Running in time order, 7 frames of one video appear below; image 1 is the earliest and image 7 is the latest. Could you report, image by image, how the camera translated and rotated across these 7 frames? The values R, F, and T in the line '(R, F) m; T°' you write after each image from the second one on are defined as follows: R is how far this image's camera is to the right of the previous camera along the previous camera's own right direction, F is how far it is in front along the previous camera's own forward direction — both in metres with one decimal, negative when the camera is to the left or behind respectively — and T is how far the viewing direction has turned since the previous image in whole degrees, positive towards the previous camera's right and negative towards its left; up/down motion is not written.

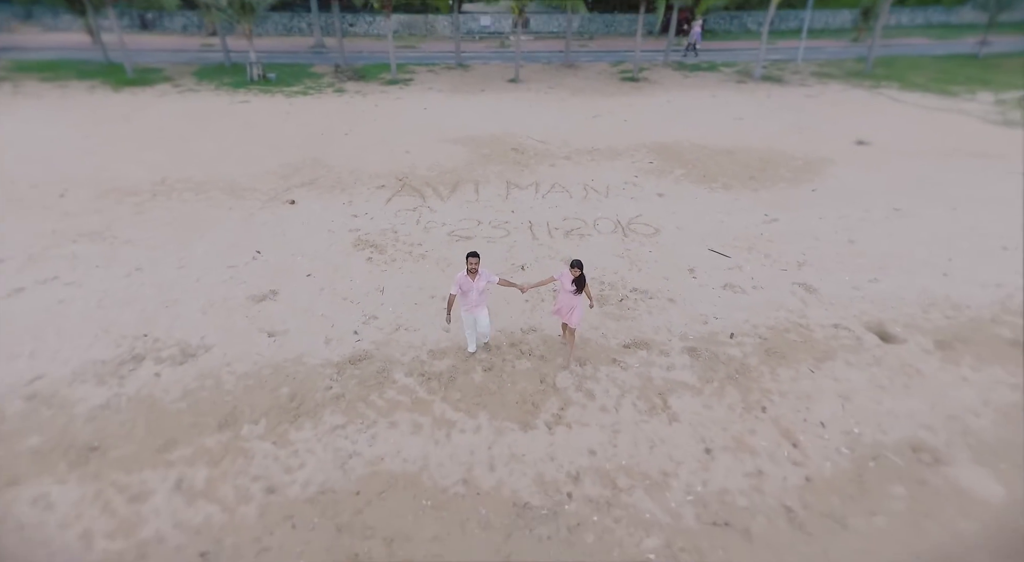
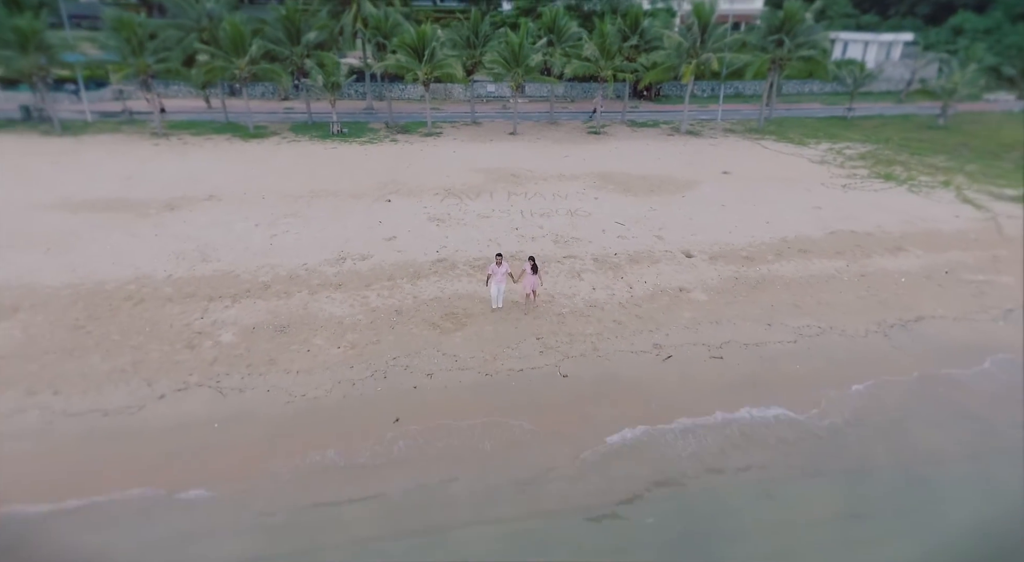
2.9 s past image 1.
(0.0, -7.2) m; 0°
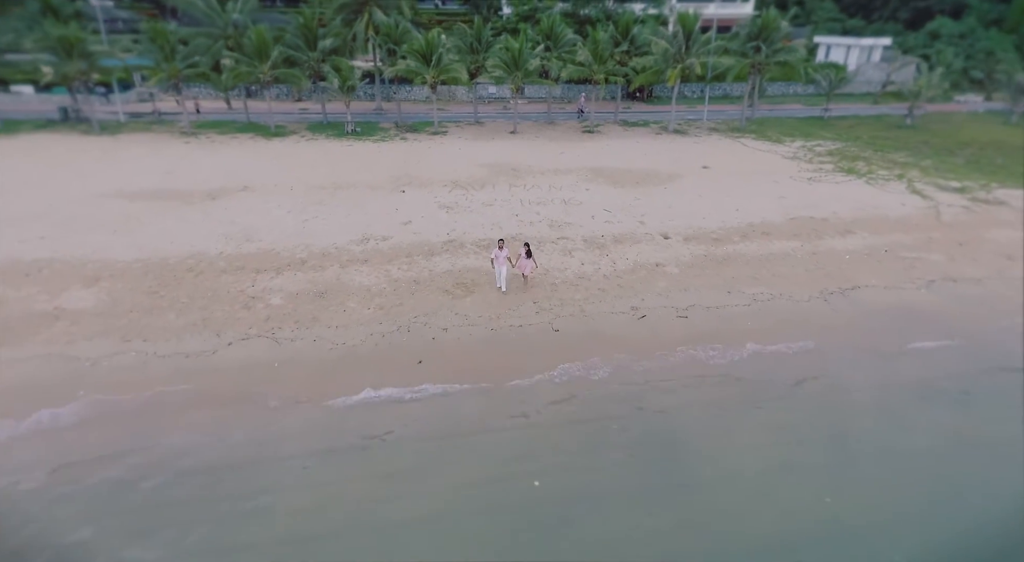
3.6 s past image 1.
(0.0, -2.1) m; 0°
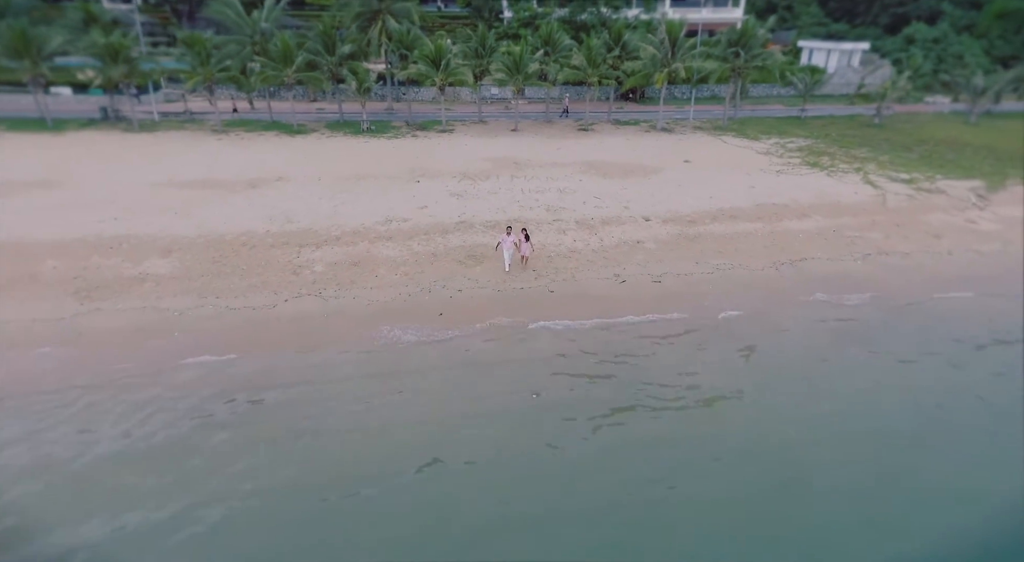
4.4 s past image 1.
(-0.1, -2.5) m; 0°
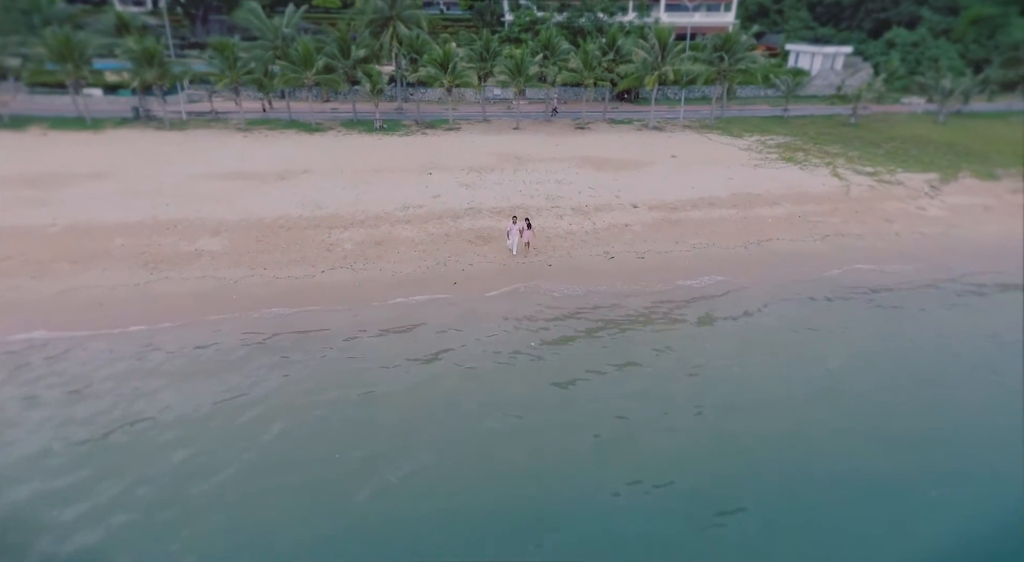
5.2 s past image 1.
(-0.1, -2.3) m; 0°
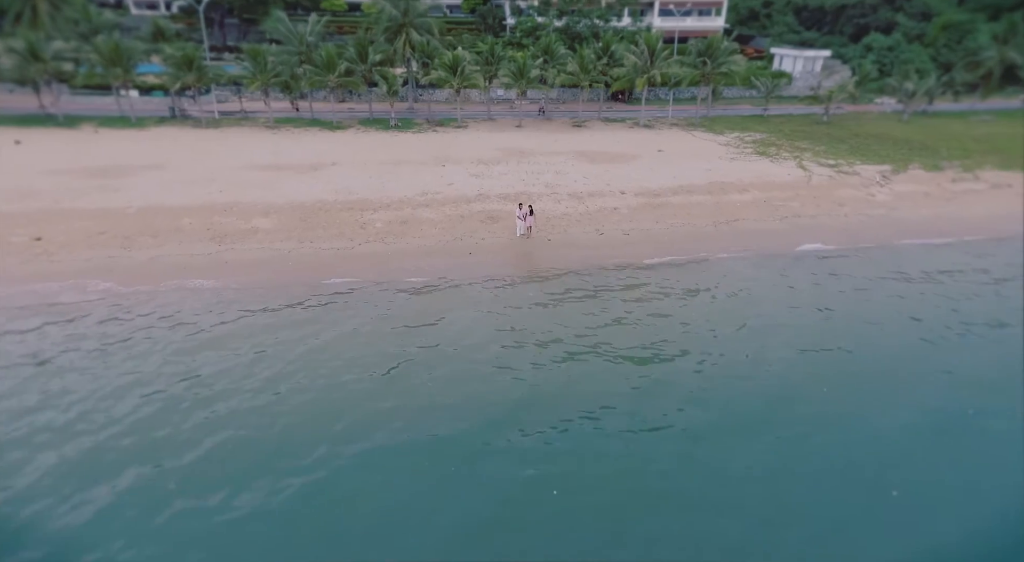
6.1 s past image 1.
(-0.2, -3.1) m; 0°
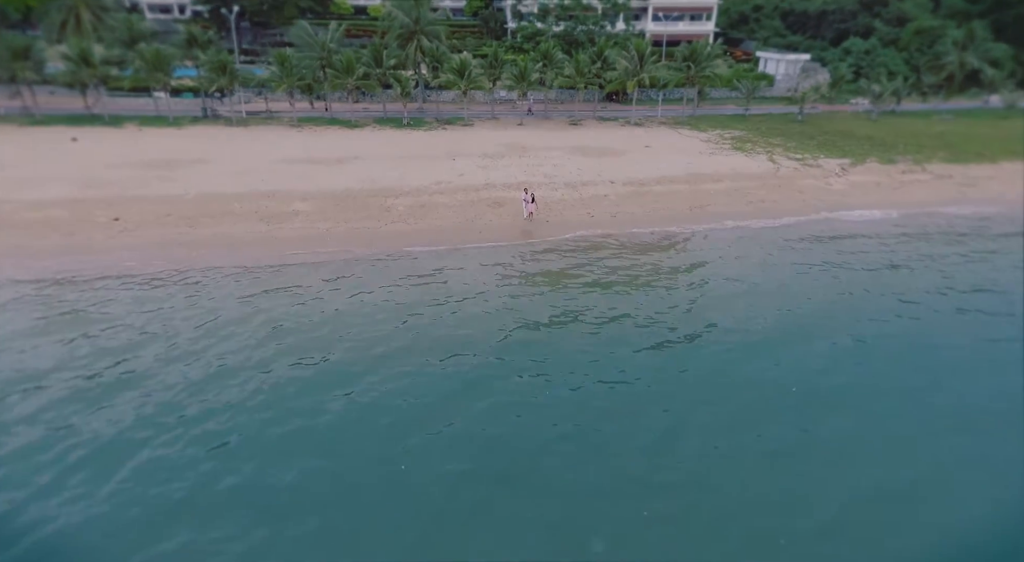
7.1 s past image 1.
(-0.1, -3.3) m; 0°
